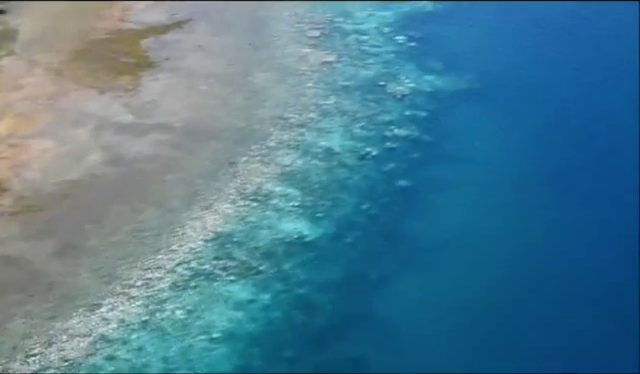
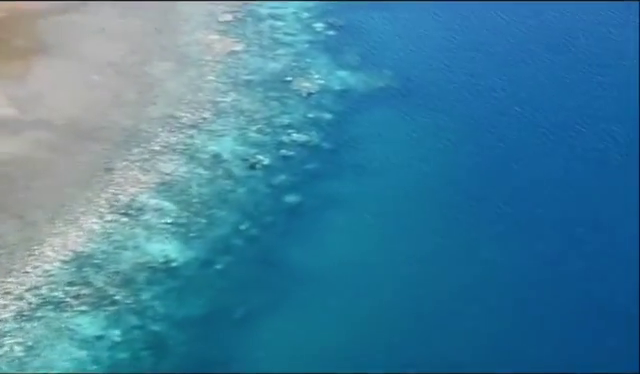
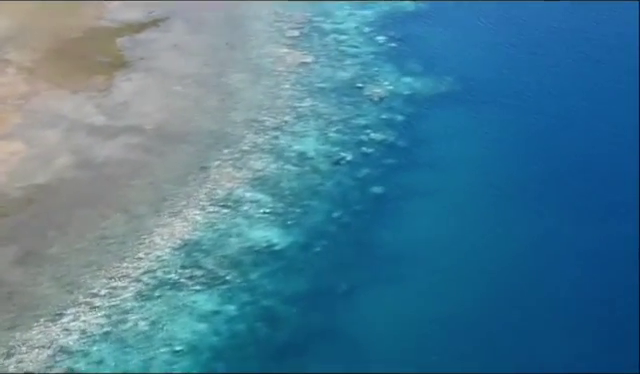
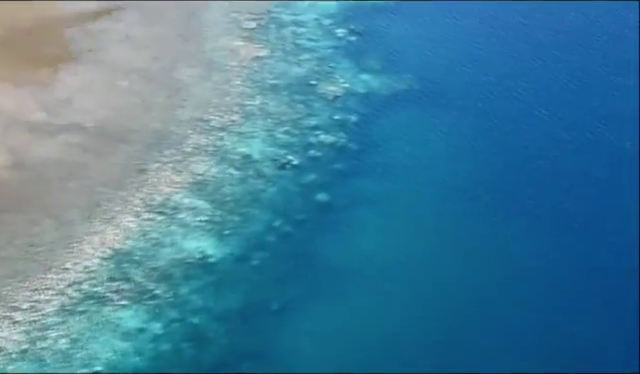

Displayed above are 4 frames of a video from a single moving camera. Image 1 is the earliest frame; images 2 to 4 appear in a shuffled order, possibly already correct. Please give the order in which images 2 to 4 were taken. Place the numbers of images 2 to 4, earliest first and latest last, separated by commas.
3, 4, 2
